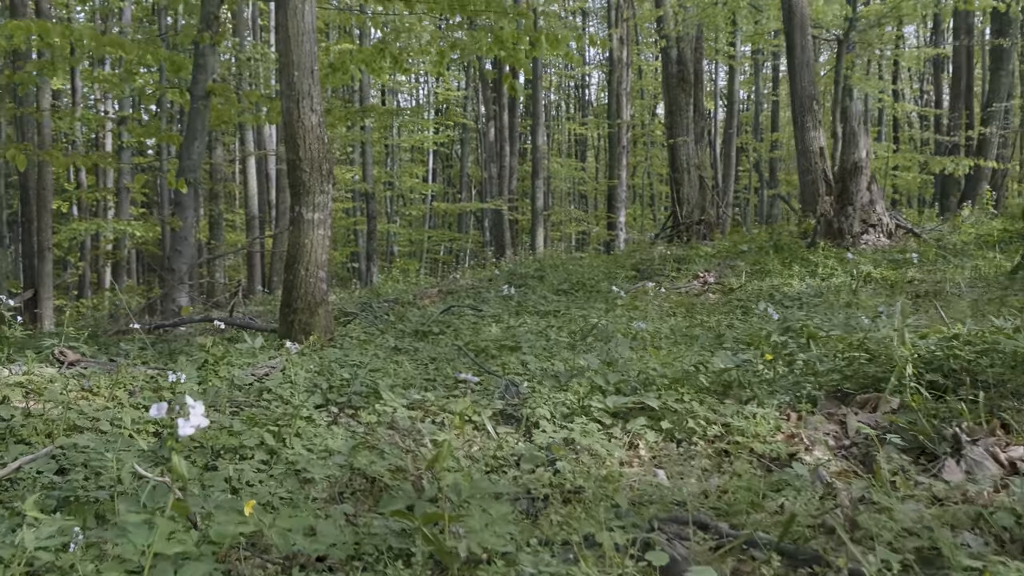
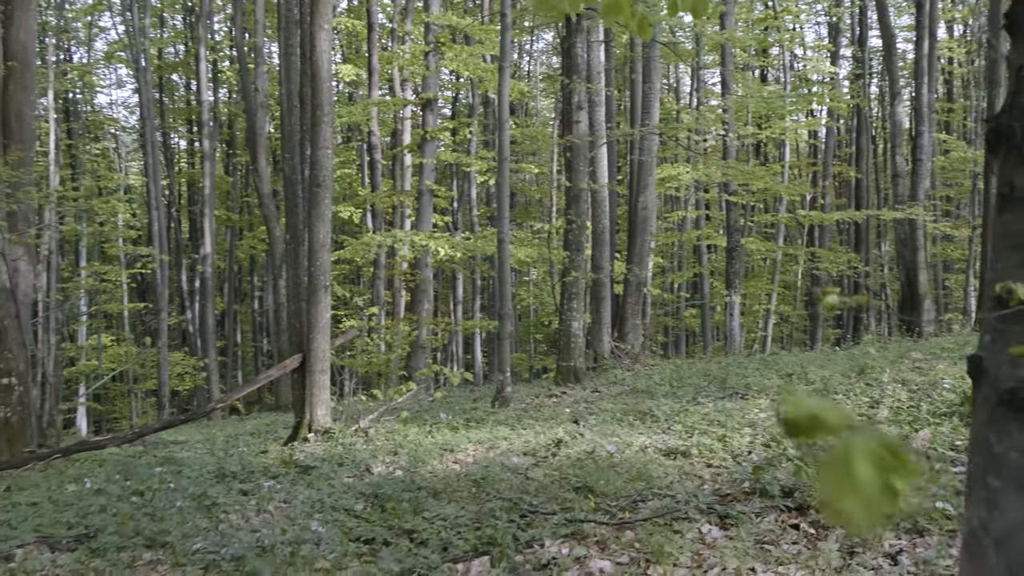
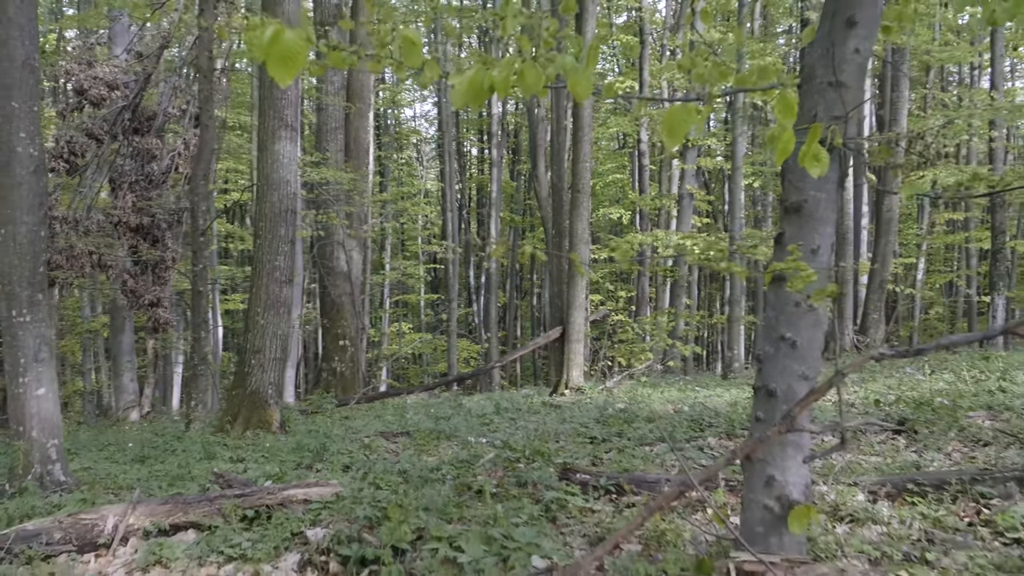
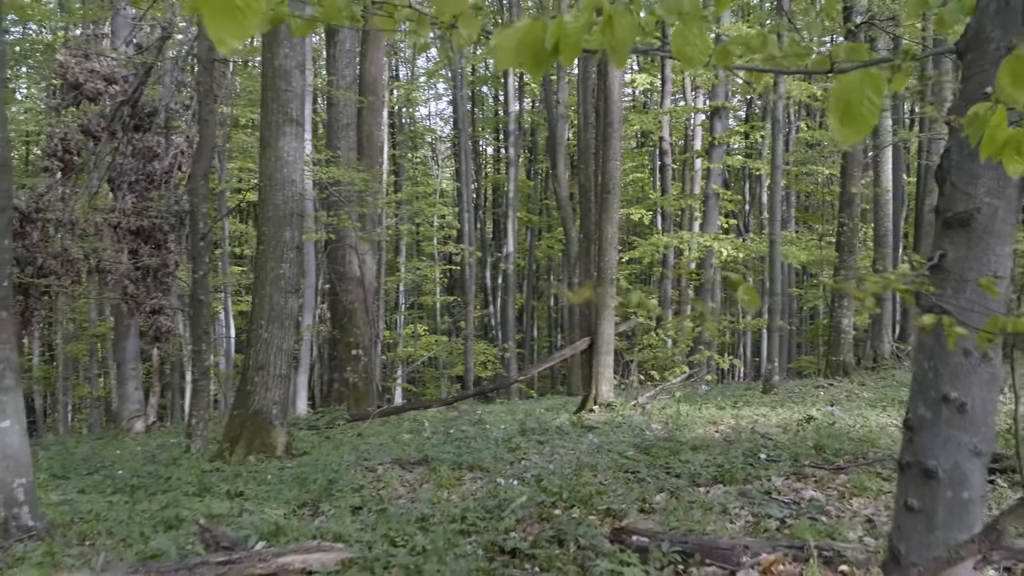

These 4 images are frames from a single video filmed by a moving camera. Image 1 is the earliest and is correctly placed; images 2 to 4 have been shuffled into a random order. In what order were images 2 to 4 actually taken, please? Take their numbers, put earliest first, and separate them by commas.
2, 4, 3
